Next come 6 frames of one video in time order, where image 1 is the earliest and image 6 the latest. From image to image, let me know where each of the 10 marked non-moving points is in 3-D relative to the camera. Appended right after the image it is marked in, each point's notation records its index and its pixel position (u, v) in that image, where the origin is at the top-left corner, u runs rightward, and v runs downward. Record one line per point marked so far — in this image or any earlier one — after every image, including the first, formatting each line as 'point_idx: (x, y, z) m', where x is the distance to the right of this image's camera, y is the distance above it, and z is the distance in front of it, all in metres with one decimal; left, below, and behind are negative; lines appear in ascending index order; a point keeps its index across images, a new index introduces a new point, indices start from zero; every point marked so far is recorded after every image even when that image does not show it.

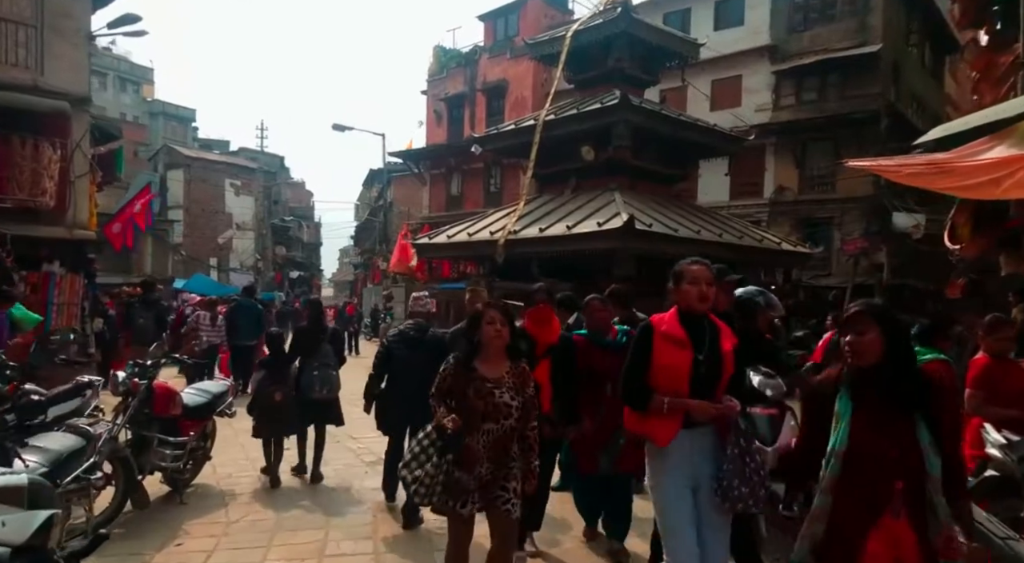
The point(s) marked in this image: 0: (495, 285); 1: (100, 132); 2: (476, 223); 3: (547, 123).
0: (-0.3, 0.0, +15.7) m
1: (-8.6, +3.1, +14.6) m
2: (-0.9, +1.5, +17.2) m
3: (+0.8, +3.6, +16.0) m
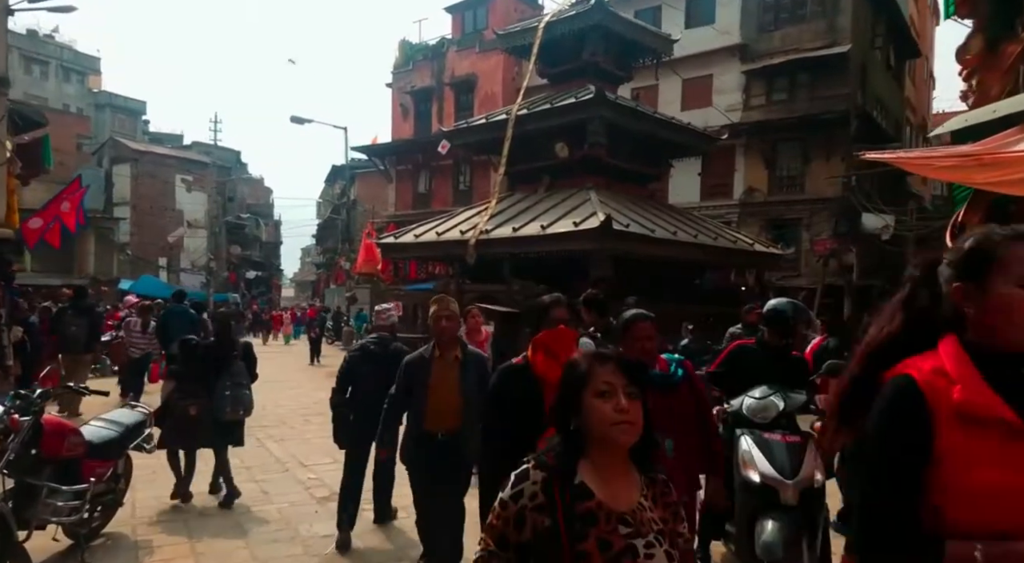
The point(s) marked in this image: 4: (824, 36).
0: (-1.0, -0.1, +14.8) m
1: (-9.2, +3.1, +13.2) m
2: (-1.6, +1.4, +16.3) m
3: (+0.1, +3.5, +15.2) m
4: (+8.5, +6.7, +19.0) m
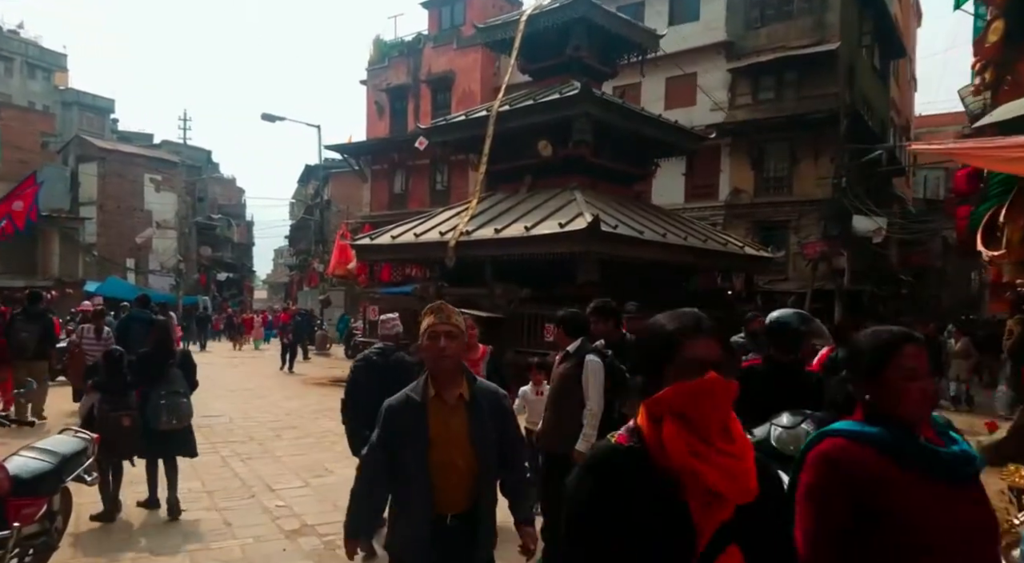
0: (-1.4, -0.2, +14.2) m
1: (-9.5, +3.0, +12.3) m
2: (-2.1, +1.3, +15.7) m
3: (-0.3, +3.5, +14.6) m
4: (+7.9, +6.6, +18.7) m
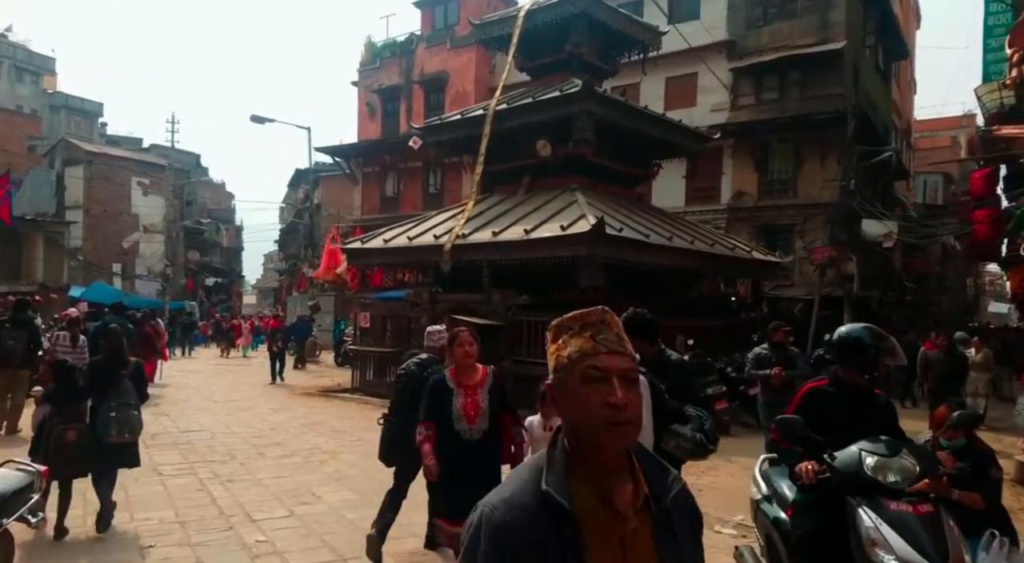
0: (-1.4, -0.3, +13.5) m
1: (-9.5, +2.9, +11.6) m
2: (-2.1, +1.2, +15.0) m
3: (-0.3, +3.4, +14.0) m
4: (+7.9, +6.4, +18.2) m
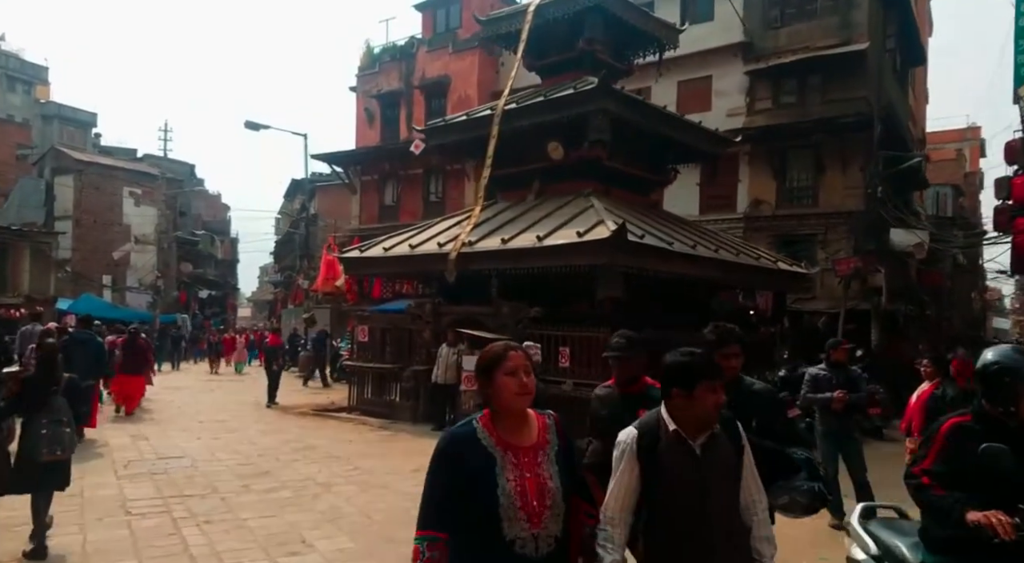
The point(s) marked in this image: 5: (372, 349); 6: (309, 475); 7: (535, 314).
0: (-1.3, -0.5, +12.5) m
1: (-9.3, +2.7, +10.6) m
2: (-1.9, +1.0, +14.0) m
3: (-0.1, +3.1, +13.1) m
4: (+8.0, +6.1, +17.4) m
5: (-2.8, -1.3, +13.9) m
6: (-2.3, -2.2, +8.1) m
7: (+0.4, -0.5, +11.3) m
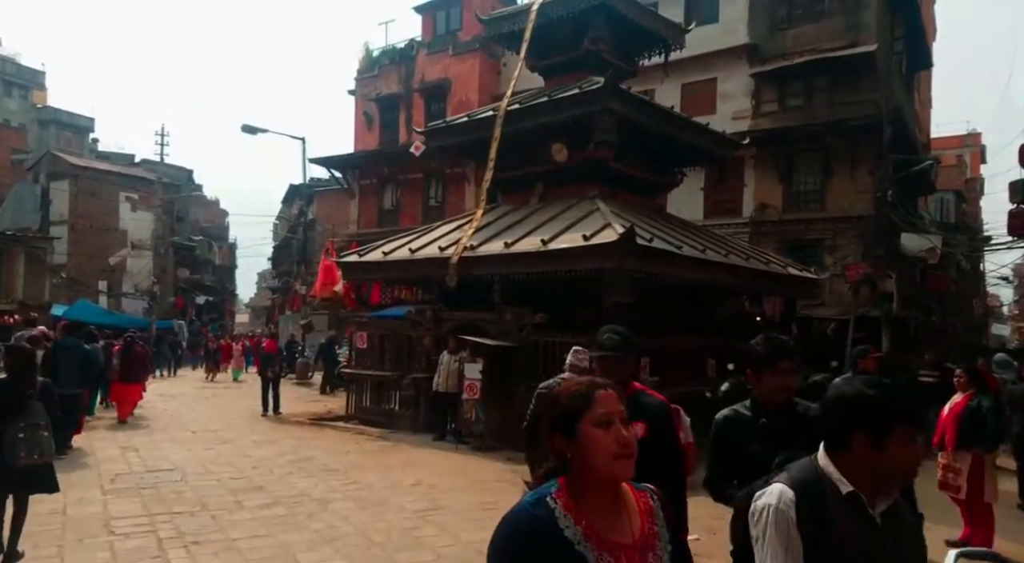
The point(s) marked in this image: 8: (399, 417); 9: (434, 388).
0: (-1.2, -0.6, +12.1) m
1: (-9.3, +2.7, +10.2) m
2: (-1.9, +0.9, +13.7) m
3: (-0.1, +3.0, +12.7) m
4: (+8.1, +6.0, +17.1) m
5: (-2.7, -1.4, +13.5) m
6: (-2.3, -2.3, +7.7) m
7: (+0.4, -0.6, +10.9) m
8: (-2.1, -2.5, +12.8) m
9: (-1.3, -1.8, +11.7) m
